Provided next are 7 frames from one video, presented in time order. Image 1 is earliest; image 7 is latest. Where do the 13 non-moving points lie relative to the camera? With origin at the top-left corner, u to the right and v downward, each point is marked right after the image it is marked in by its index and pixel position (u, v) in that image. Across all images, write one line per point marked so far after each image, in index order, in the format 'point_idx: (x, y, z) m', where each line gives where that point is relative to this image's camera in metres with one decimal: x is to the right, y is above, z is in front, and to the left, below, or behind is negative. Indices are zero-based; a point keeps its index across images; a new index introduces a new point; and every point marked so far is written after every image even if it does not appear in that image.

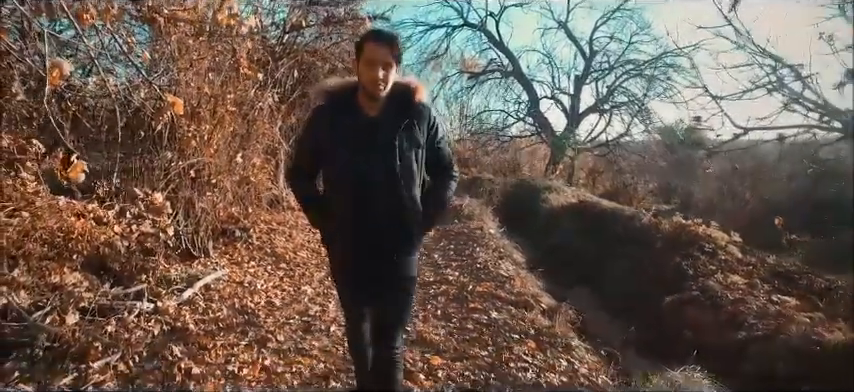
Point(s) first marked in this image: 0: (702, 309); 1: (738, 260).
0: (+2.8, -1.2, +6.2) m
1: (+3.8, -0.8, +7.5) m
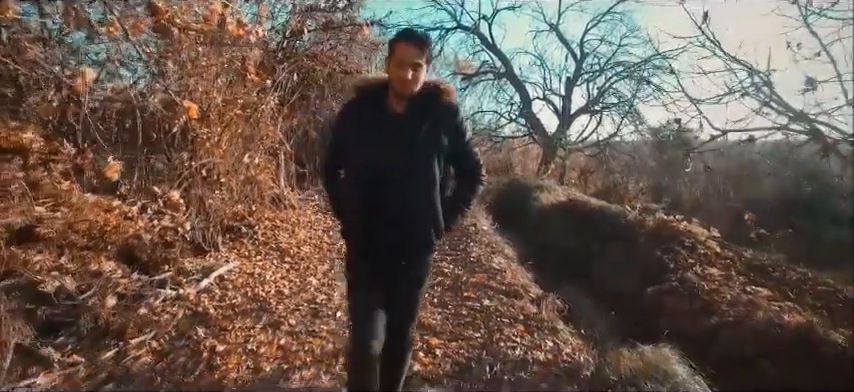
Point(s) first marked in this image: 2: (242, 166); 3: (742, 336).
0: (+2.8, -1.1, +6.7) m
1: (+3.8, -0.8, +7.9) m
2: (-2.3, +0.4, +7.7) m
3: (+2.8, -1.2, +5.3) m
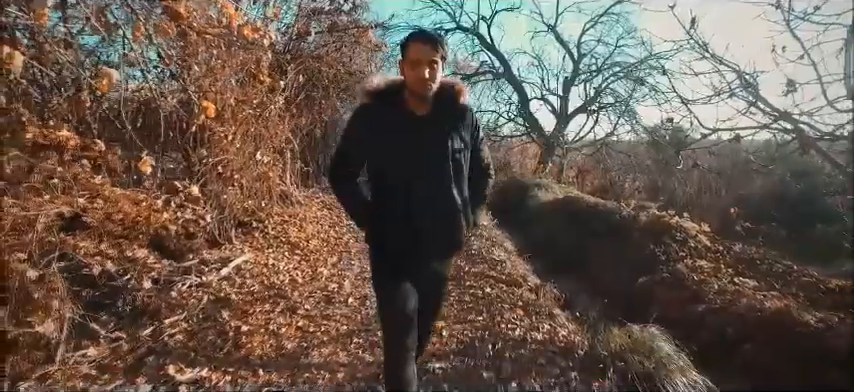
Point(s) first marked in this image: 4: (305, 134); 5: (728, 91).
0: (+2.8, -1.1, +7.0) m
1: (+3.8, -0.7, +8.3) m
2: (-2.3, +0.4, +8.1) m
3: (+2.9, -1.1, +5.7) m
4: (-2.2, +1.1, +10.9) m
5: (+3.7, +1.3, +7.5) m
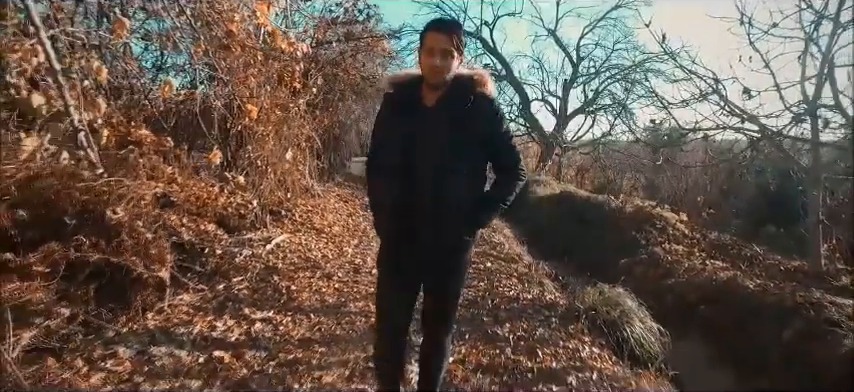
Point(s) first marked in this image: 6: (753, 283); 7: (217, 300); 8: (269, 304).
0: (+2.9, -1.0, +8.1) m
1: (+4.0, -0.6, +9.4) m
2: (-2.2, +0.6, +9.2) m
3: (+3.0, -1.0, +6.7) m
4: (-2.1, +1.2, +12.0) m
5: (+3.8, +1.4, +8.5) m
6: (+3.3, -0.9, +6.2) m
7: (-1.6, -0.8, +4.7) m
8: (-1.3, -0.9, +4.9) m
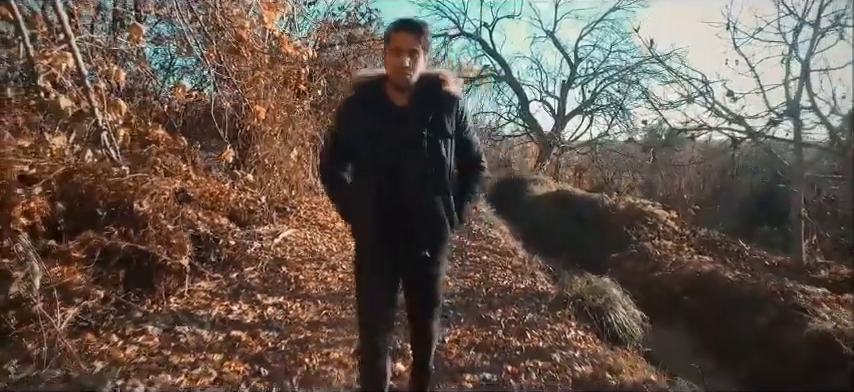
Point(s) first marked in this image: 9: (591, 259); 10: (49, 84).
0: (+2.9, -0.9, +8.5) m
1: (+4.0, -0.5, +9.8) m
2: (-2.2, +0.6, +9.5) m
3: (+3.0, -1.0, +7.1) m
4: (-2.1, +1.3, +12.4) m
5: (+3.8, +1.4, +8.9) m
6: (+3.3, -0.8, +6.6) m
7: (-1.7, -0.8, +5.1) m
8: (-1.3, -0.8, +5.3) m
9: (+2.6, -1.0, +9.7) m
10: (-3.0, +0.9, +4.9) m
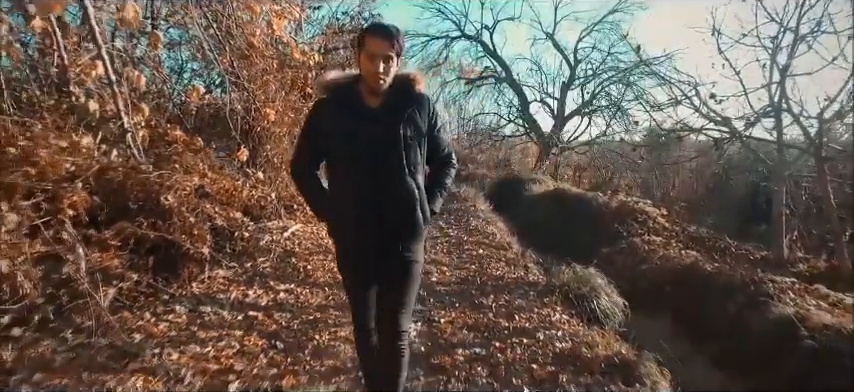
0: (+2.9, -0.9, +9.0) m
1: (+4.0, -0.5, +10.2) m
2: (-2.2, +0.6, +10.0) m
3: (+3.0, -0.9, +7.6) m
4: (-2.0, +1.3, +12.9) m
5: (+3.8, +1.5, +9.4) m
6: (+3.3, -0.8, +7.0) m
7: (-1.7, -0.7, +5.6) m
8: (-1.3, -0.8, +5.8) m
9: (+2.6, -1.0, +10.2) m
10: (-3.0, +0.9, +5.3) m
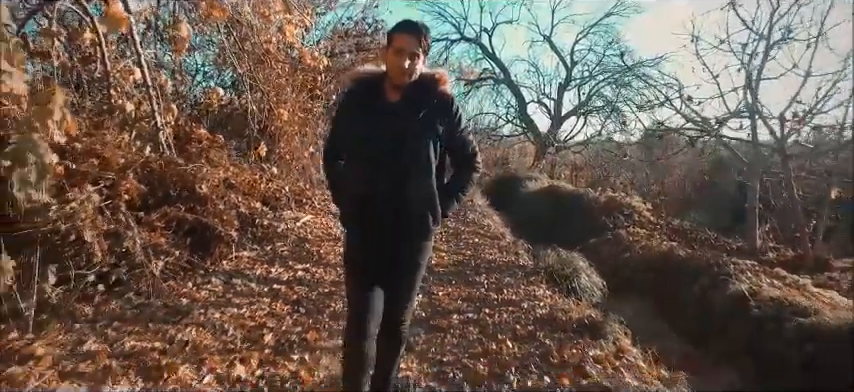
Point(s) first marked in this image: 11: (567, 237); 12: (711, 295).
0: (+2.9, -0.8, +9.7) m
1: (+4.0, -0.4, +11.0) m
2: (-2.2, +0.7, +10.8) m
3: (+3.0, -0.8, +8.3) m
4: (-2.0, +1.4, +13.7) m
5: (+3.8, +1.6, +10.1) m
6: (+3.3, -0.7, +7.8) m
7: (-1.7, -0.6, +6.3) m
8: (-1.3, -0.7, +6.5) m
9: (+2.6, -0.9, +10.9) m
10: (-3.0, +1.0, +6.1) m
11: (+2.6, -0.8, +11.4) m
12: (+3.1, -1.1, +6.6) m
